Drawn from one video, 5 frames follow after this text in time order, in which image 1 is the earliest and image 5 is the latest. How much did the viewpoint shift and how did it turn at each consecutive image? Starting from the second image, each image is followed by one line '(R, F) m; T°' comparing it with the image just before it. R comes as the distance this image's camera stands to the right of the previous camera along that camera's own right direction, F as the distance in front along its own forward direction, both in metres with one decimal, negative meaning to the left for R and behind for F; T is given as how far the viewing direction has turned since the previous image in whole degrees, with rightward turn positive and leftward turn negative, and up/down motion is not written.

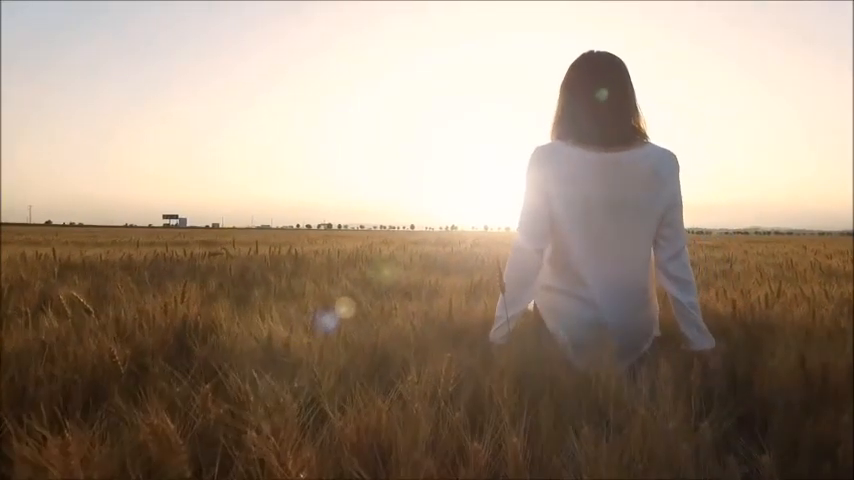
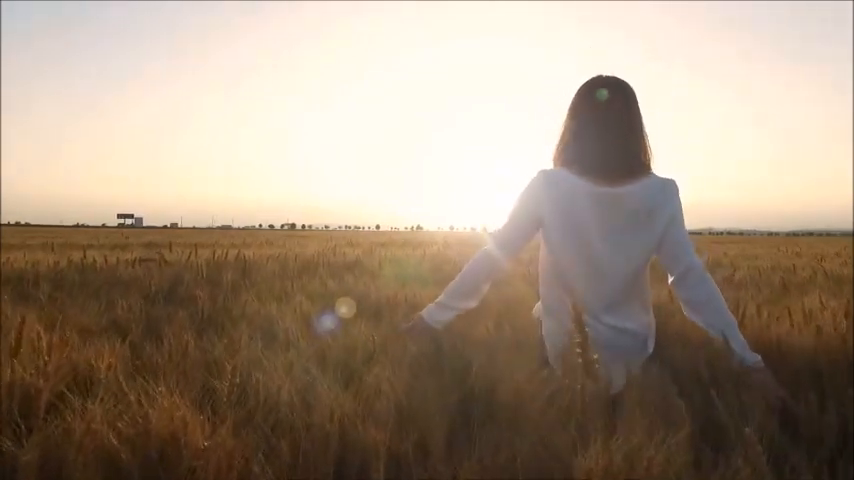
(-0.1, +0.9) m; +3°
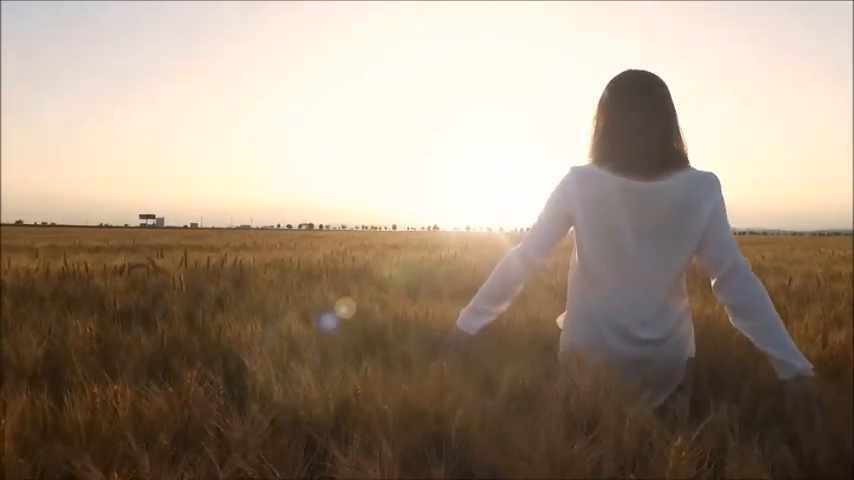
(0.0, +0.6) m; -2°
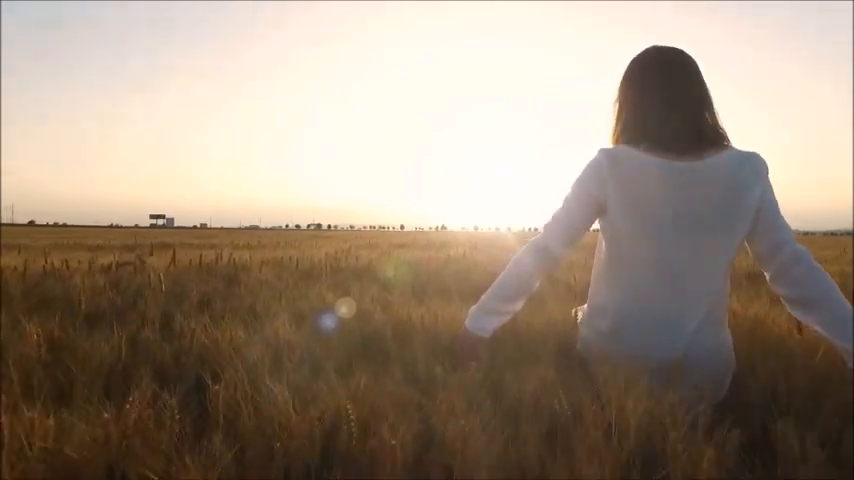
(0.0, +0.4) m; -1°
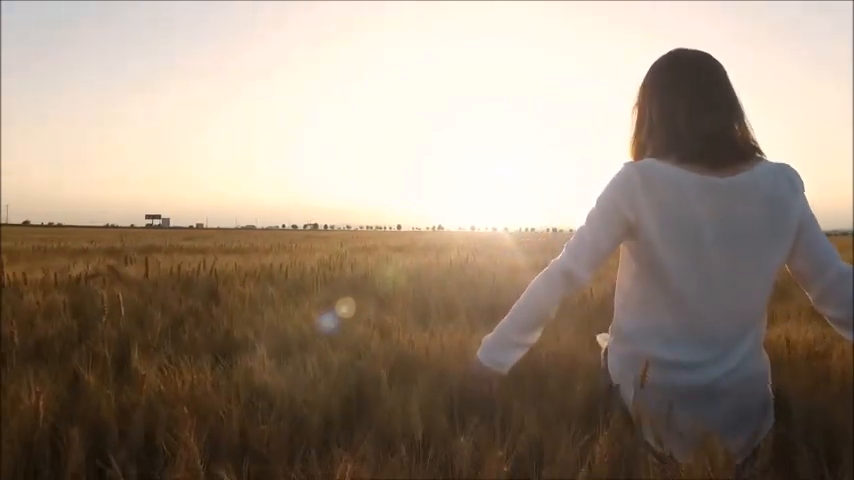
(0.0, +0.5) m; 0°
